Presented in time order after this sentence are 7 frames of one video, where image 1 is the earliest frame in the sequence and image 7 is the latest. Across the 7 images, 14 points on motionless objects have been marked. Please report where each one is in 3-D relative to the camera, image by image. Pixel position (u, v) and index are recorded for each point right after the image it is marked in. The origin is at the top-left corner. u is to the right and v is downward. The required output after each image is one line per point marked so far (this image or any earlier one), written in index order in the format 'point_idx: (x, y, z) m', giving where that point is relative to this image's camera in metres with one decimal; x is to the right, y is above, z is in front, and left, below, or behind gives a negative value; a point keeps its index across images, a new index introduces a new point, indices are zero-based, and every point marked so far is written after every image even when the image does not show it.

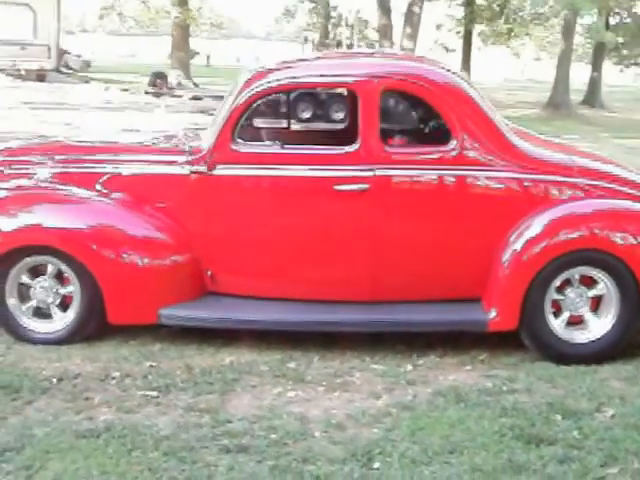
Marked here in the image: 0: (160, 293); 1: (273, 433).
0: (-0.9, -0.3, +5.0) m
1: (-0.2, -0.9, +4.0) m
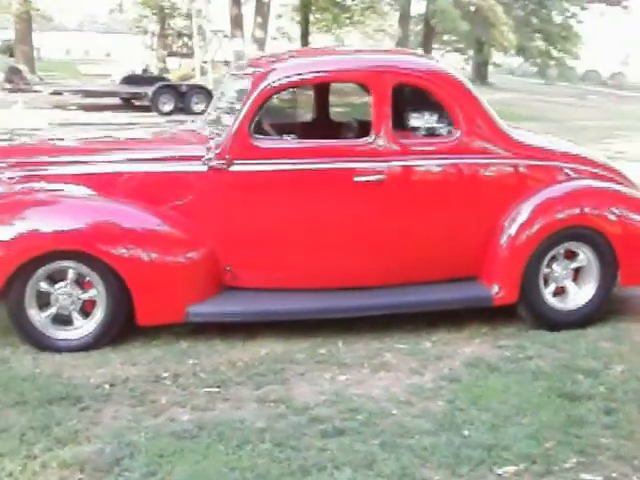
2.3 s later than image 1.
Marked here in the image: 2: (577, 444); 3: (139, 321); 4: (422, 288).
0: (-0.8, -0.3, +5.0) m
1: (+0.2, -0.8, +4.2) m
2: (+1.2, -0.9, +4.0) m
3: (-1.0, -0.4, +5.1) m
4: (+0.6, -0.3, +5.4) m
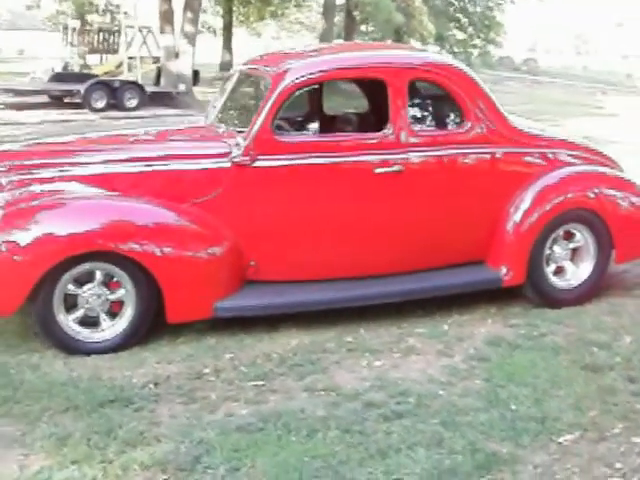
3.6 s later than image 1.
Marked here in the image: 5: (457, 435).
0: (-0.6, -0.3, +5.1) m
1: (+0.4, -0.8, +4.4) m
2: (+1.4, -0.8, +4.3) m
3: (-0.9, -0.4, +5.1) m
4: (+0.7, -0.2, +5.6) m
5: (+0.6, -0.9, +4.0) m
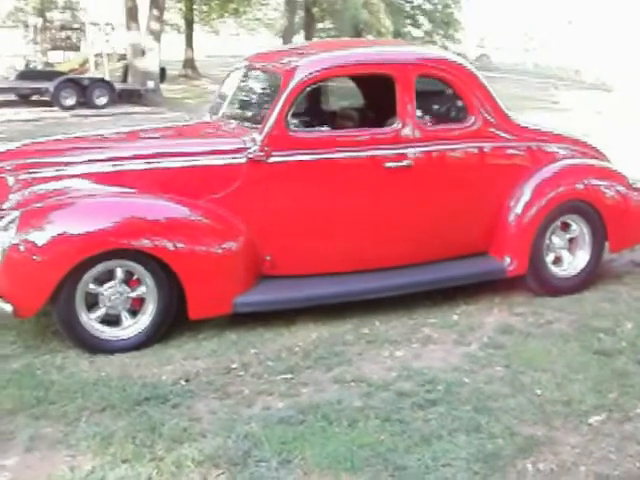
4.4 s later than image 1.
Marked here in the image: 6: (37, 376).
0: (-0.5, -0.3, +5.1) m
1: (+0.6, -0.7, +4.5) m
2: (+1.6, -0.8, +4.5) m
3: (-0.7, -0.4, +5.1) m
4: (+0.8, -0.2, +5.7) m
5: (+0.8, -0.8, +4.2) m
6: (-1.5, -0.7, +4.6) m
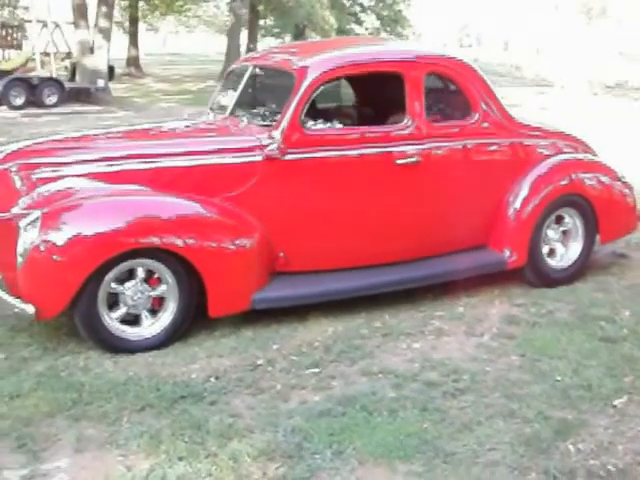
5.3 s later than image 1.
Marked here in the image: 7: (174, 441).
0: (-0.4, -0.2, +5.2) m
1: (+0.7, -0.7, +4.7) m
2: (+1.7, -0.7, +4.8) m
3: (-0.6, -0.4, +5.1) m
4: (+0.8, -0.1, +5.9) m
5: (+1.0, -0.8, +4.4) m
6: (-1.3, -0.7, +4.6) m
7: (-0.6, -0.9, +4.0) m
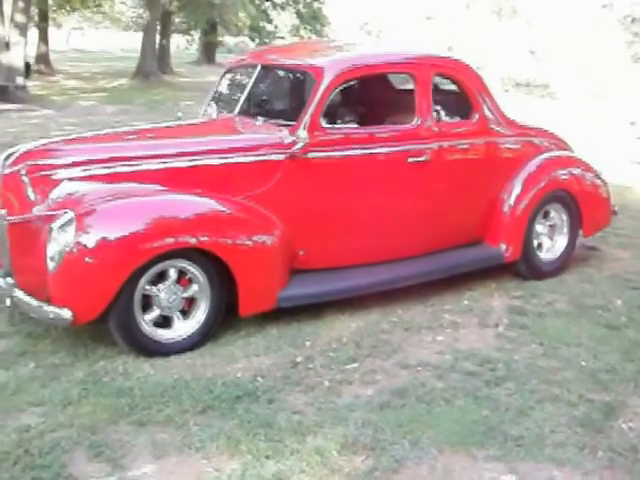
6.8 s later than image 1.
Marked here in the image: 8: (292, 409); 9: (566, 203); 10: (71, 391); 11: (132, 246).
0: (-0.3, -0.2, +5.2) m
1: (+1.0, -0.7, +4.9) m
2: (+1.9, -0.7, +5.1) m
3: (-0.5, -0.4, +5.1) m
4: (+0.8, -0.1, +6.1) m
5: (+1.3, -0.8, +4.6) m
6: (-1.1, -0.7, +4.5) m
7: (-0.3, -0.9, +4.0) m
8: (-0.1, -0.8, +4.3) m
9: (+1.7, +0.3, +6.5) m
10: (-1.2, -0.7, +4.4) m
11: (-1.0, 0.0, +4.6) m
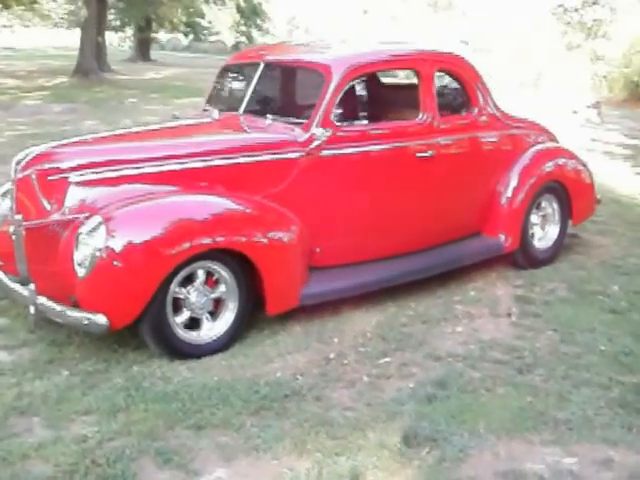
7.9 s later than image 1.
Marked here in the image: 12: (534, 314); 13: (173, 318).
0: (-0.1, -0.2, +5.2) m
1: (+1.1, -0.6, +5.0) m
2: (+2.1, -0.6, +5.3) m
3: (-0.3, -0.4, +5.1) m
4: (+0.9, 0.0, +6.2) m
5: (+1.5, -0.7, +4.8) m
6: (-0.8, -0.7, +4.4) m
7: (0.0, -0.9, +4.0) m
8: (+0.1, -0.8, +4.3) m
9: (+1.7, +0.3, +6.6) m
10: (-1.0, -0.8, +4.3) m
11: (-0.8, -0.1, +4.6) m
12: (+1.3, -0.5, +5.6) m
13: (-0.8, -0.4, +4.7) m
